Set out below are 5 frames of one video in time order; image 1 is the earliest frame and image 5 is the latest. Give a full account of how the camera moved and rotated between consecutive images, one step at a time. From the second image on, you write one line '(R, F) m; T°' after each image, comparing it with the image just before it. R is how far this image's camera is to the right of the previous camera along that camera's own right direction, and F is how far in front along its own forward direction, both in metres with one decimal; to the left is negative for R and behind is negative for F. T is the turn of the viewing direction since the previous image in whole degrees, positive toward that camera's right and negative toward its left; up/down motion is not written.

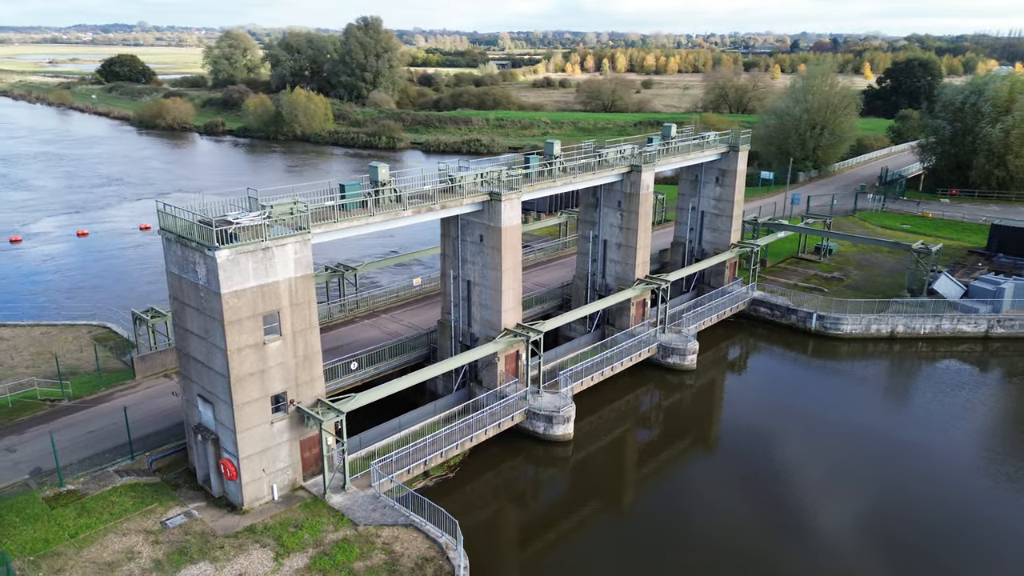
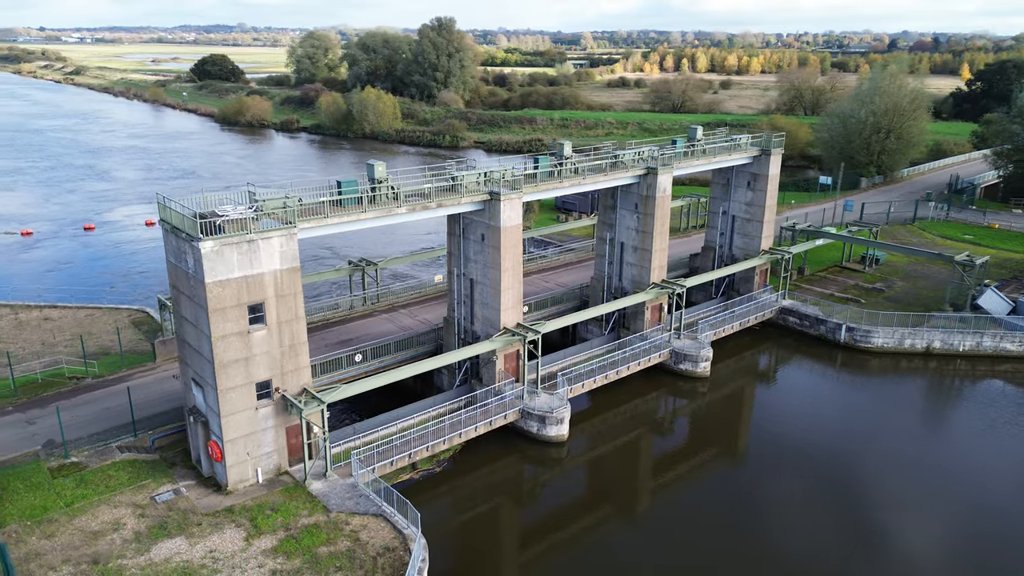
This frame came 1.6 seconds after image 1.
(+2.8, 0.0) m; -6°
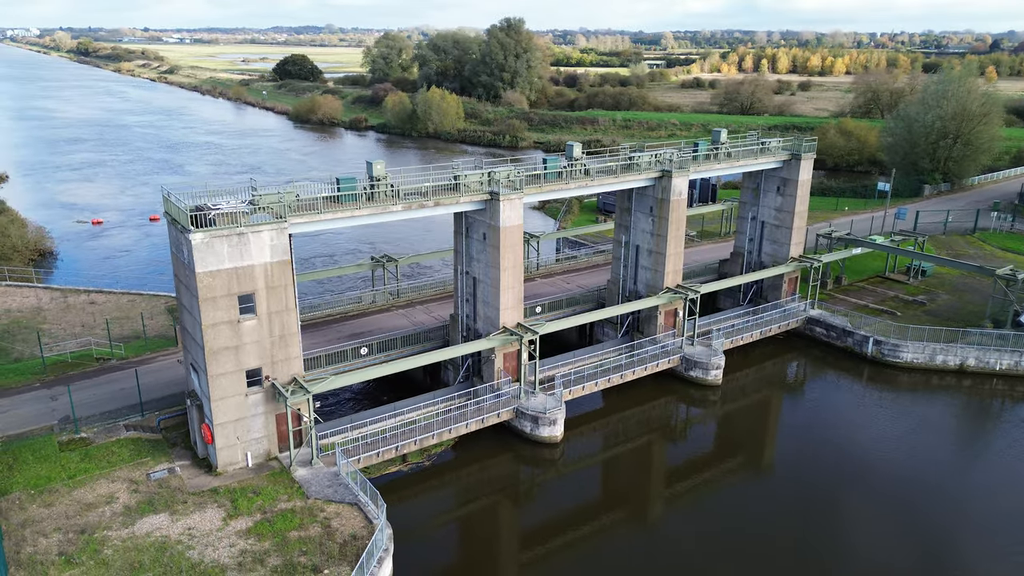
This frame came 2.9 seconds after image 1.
(+2.7, 0.0) m; -6°
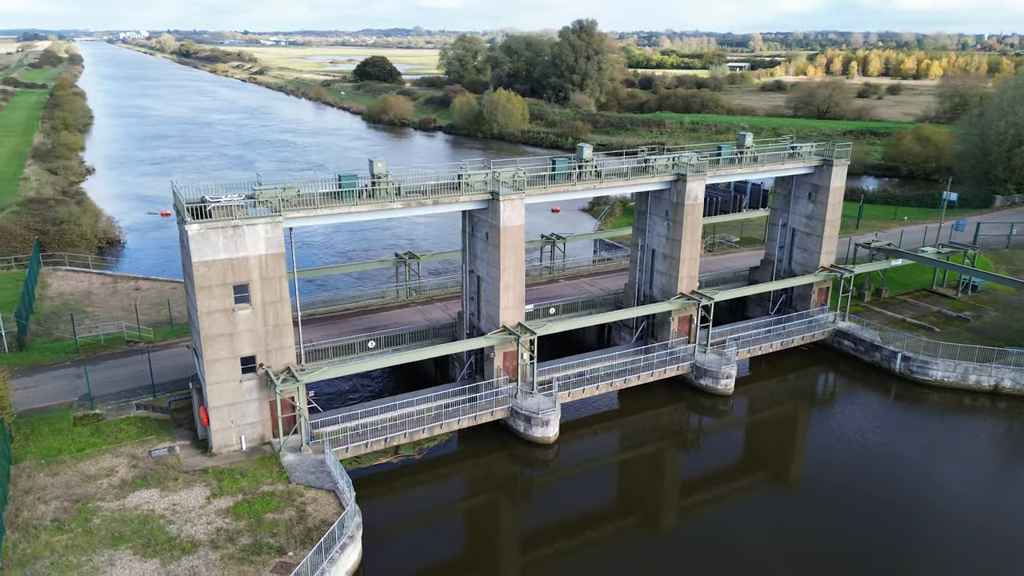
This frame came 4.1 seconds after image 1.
(+2.8, 0.0) m; -6°
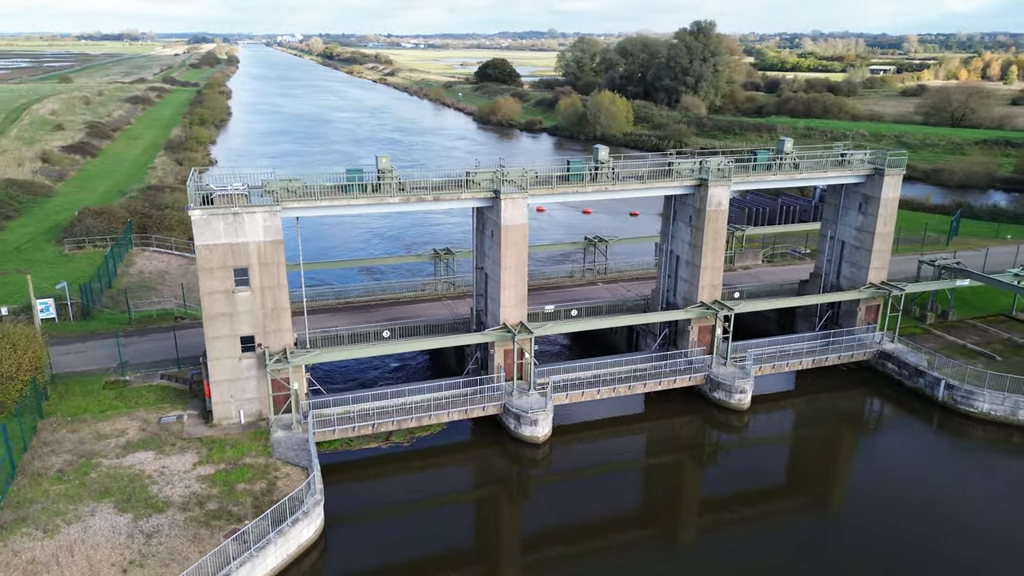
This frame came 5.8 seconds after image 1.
(+4.5, +0.2) m; -9°
